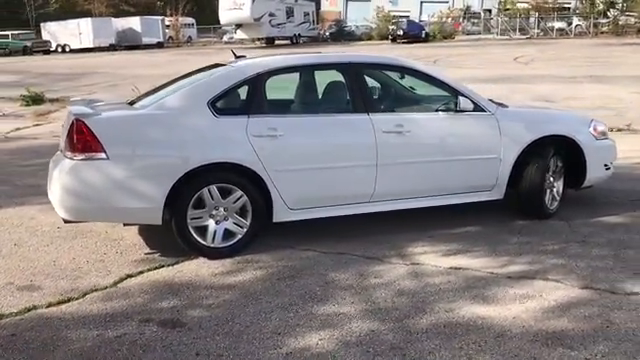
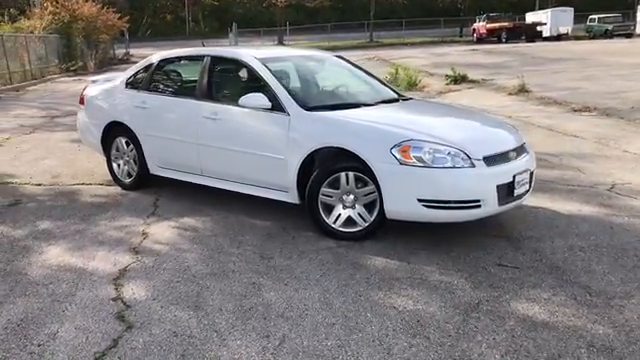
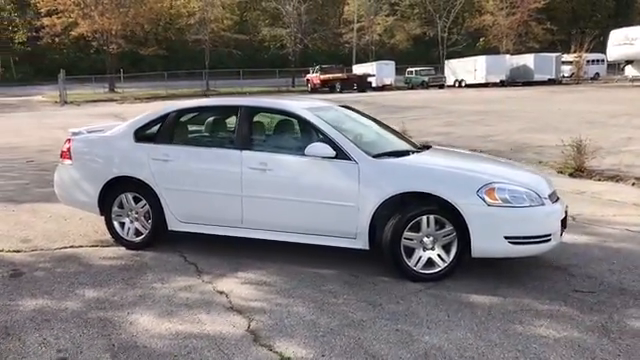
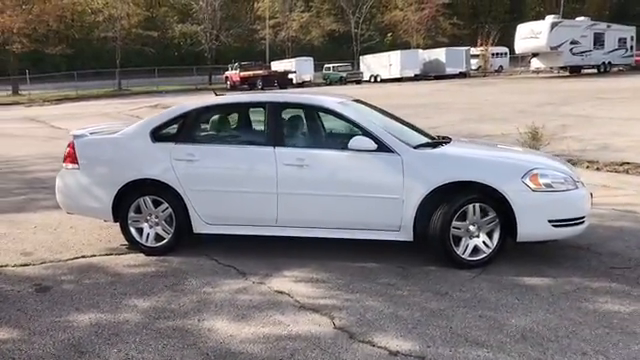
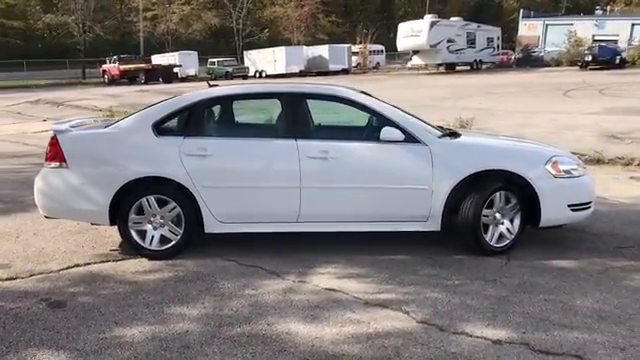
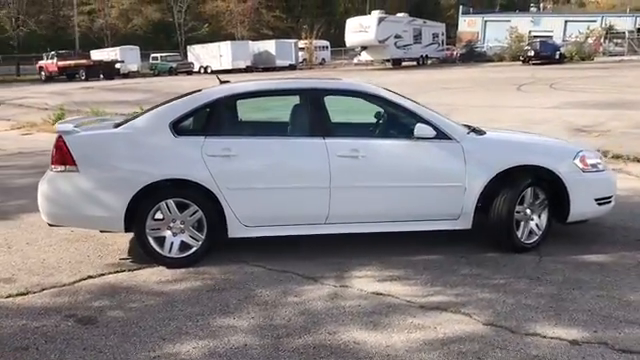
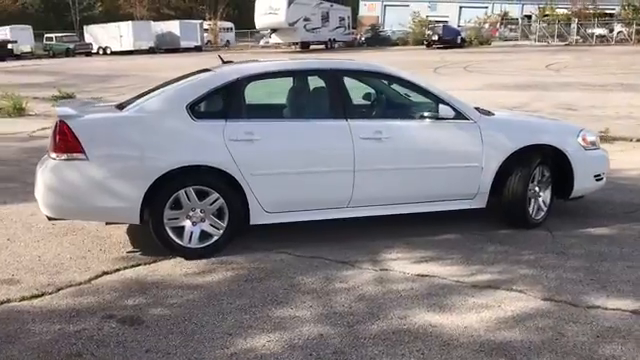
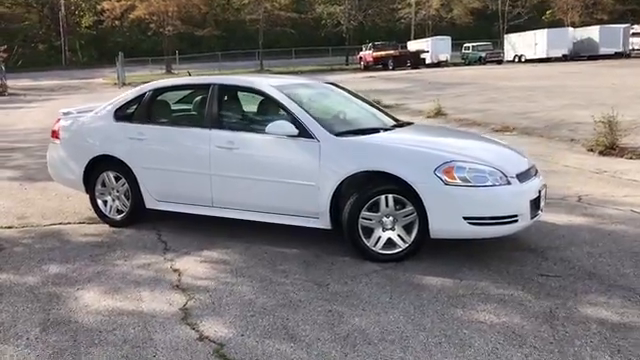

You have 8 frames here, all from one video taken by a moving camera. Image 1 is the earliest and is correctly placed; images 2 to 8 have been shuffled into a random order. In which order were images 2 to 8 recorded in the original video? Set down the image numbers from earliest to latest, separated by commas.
7, 6, 5, 4, 3, 8, 2
